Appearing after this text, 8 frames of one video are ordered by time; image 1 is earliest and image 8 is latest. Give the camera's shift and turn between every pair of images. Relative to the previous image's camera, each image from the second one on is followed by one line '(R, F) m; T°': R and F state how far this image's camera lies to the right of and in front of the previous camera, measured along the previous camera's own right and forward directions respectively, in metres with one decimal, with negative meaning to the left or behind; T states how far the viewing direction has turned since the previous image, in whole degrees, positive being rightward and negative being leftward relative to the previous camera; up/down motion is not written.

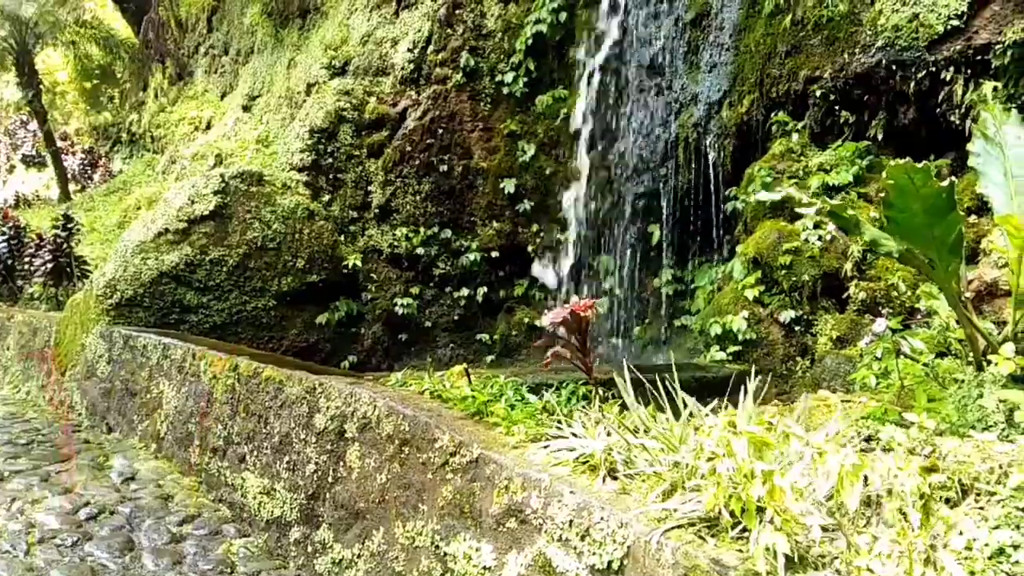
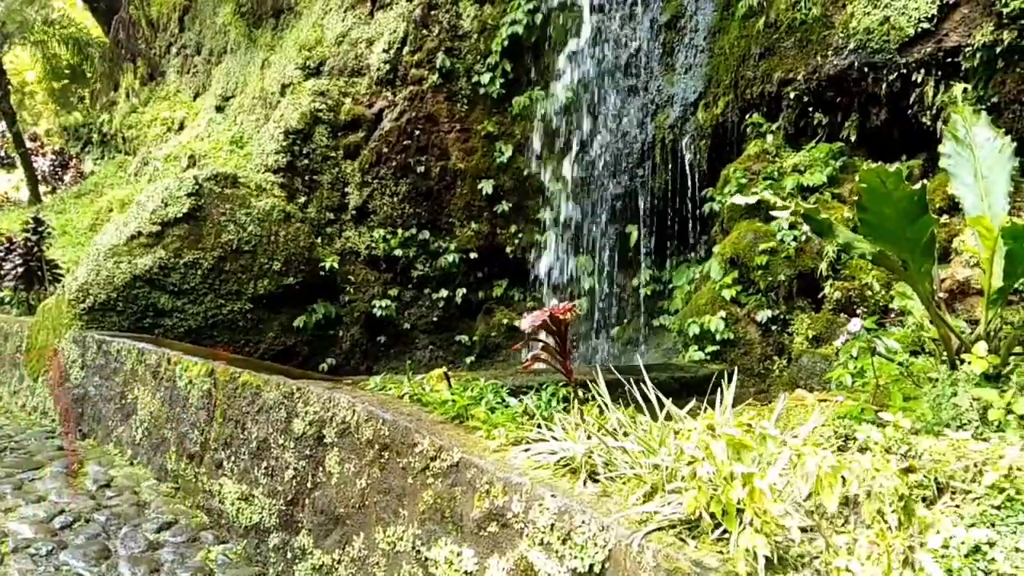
(0.0, 0.0) m; +2°
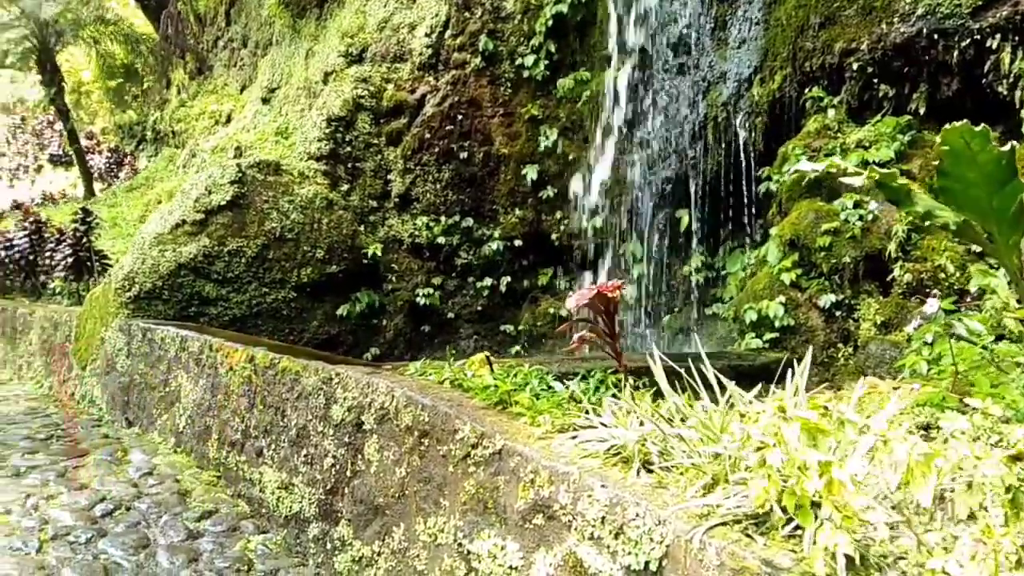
(0.0, +0.2) m; -3°
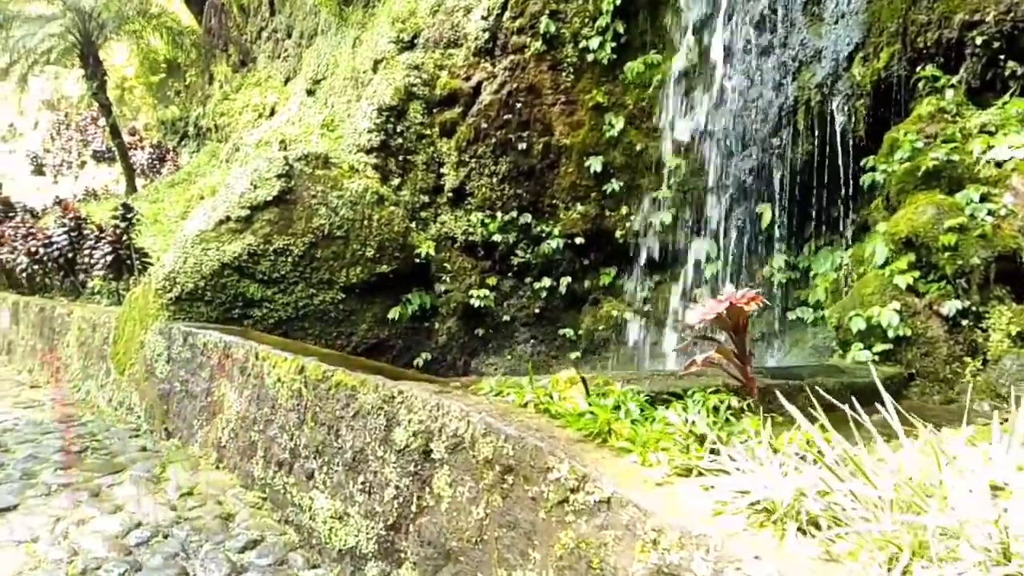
(-0.3, +0.6) m; -3°
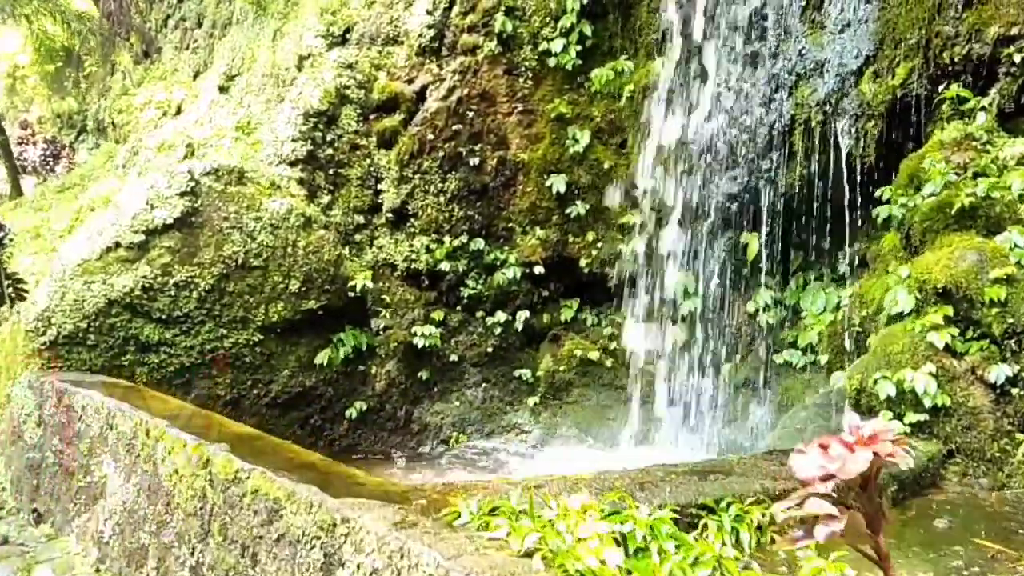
(-0.2, +1.0) m; +6°
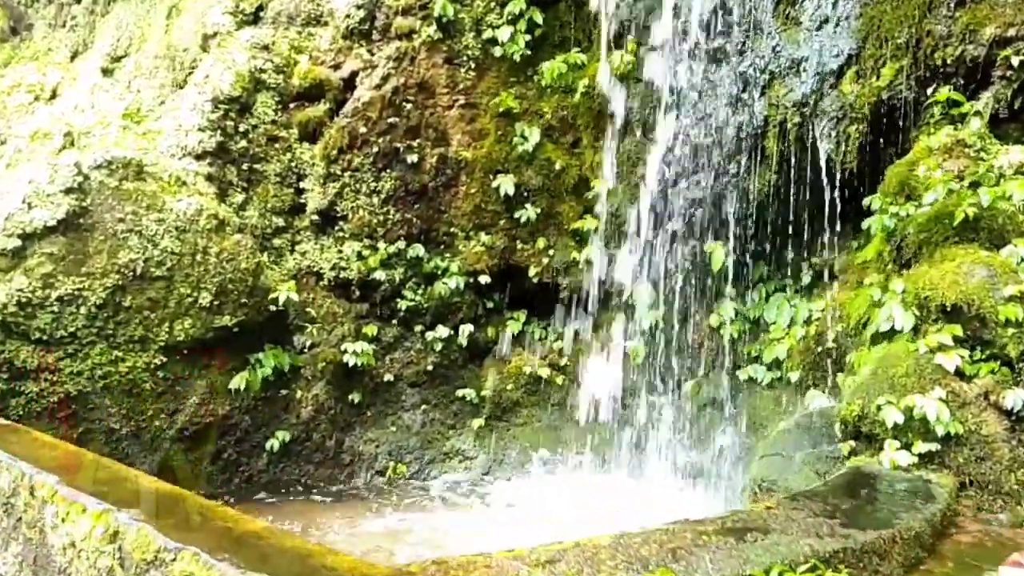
(-0.4, +0.7) m; +8°
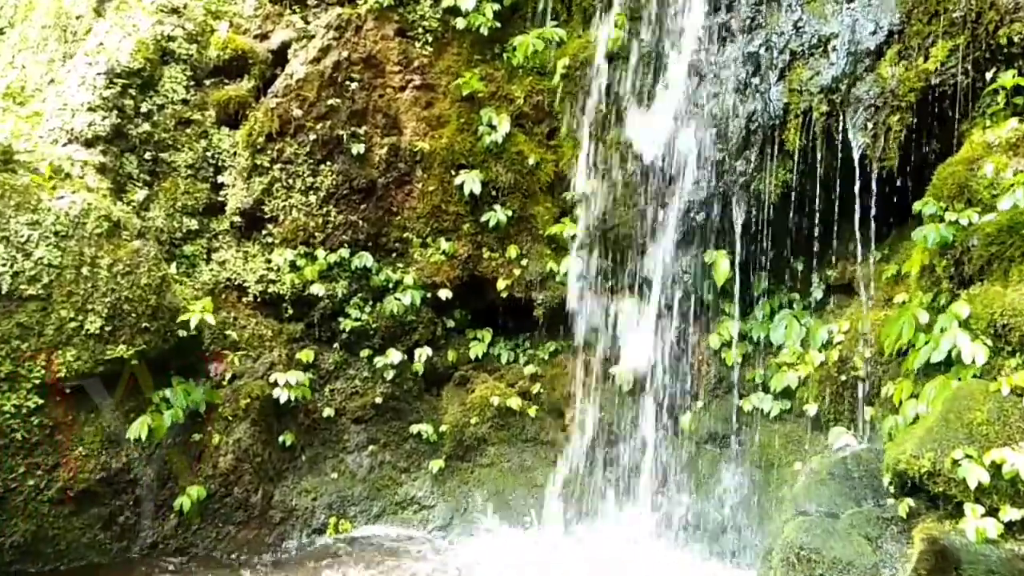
(-0.3, +1.0) m; +5°
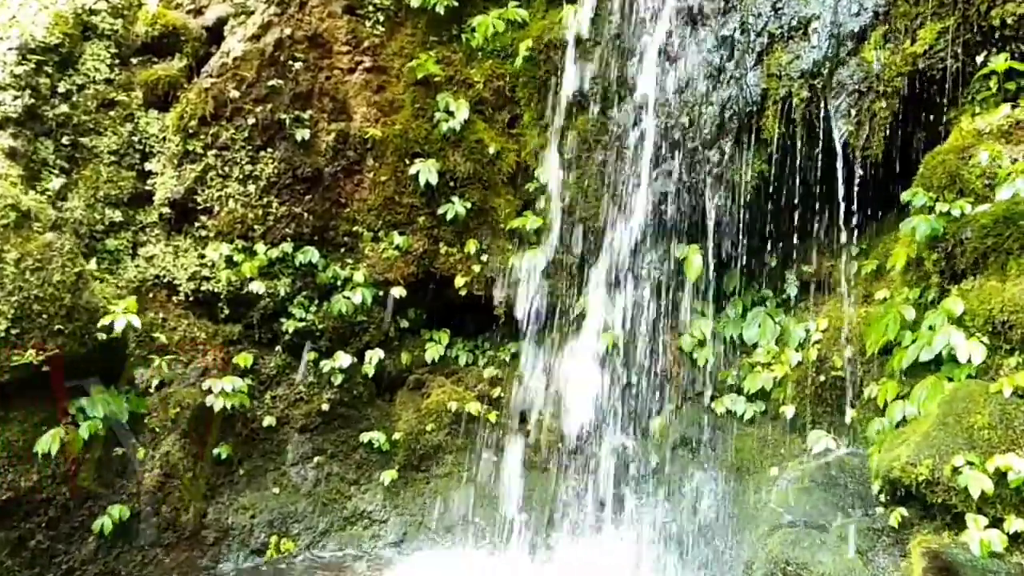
(-0.1, +0.4) m; +4°
